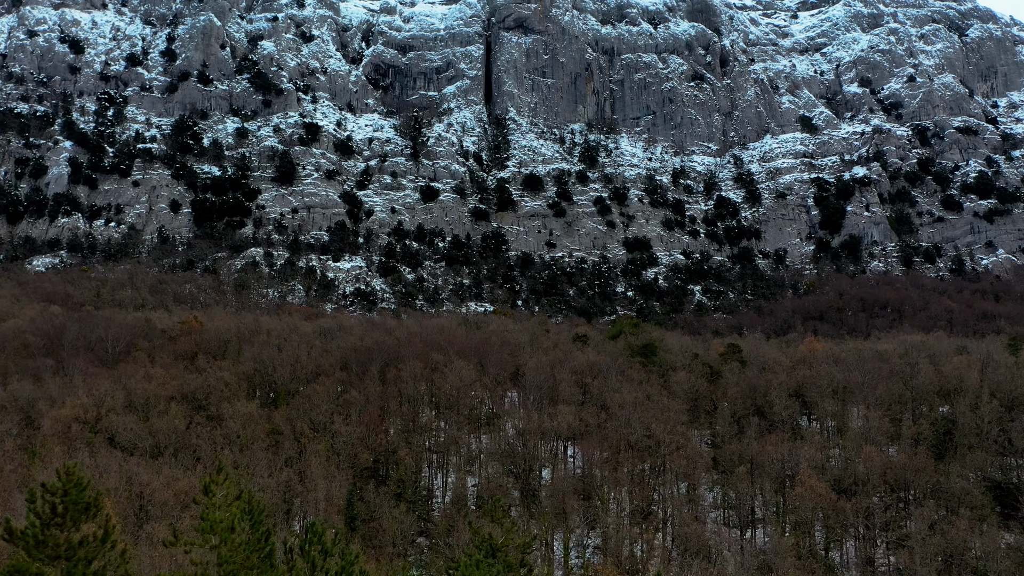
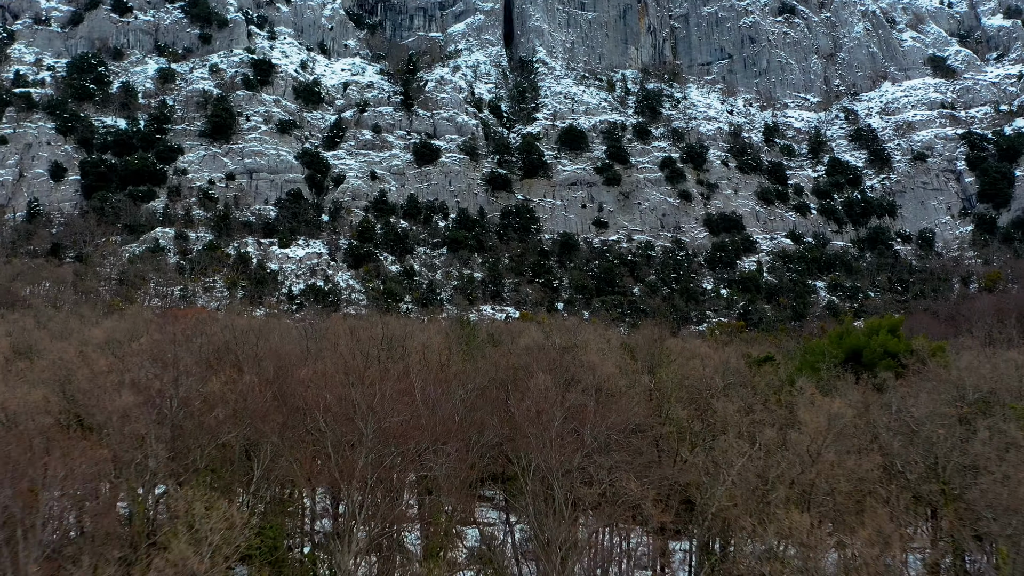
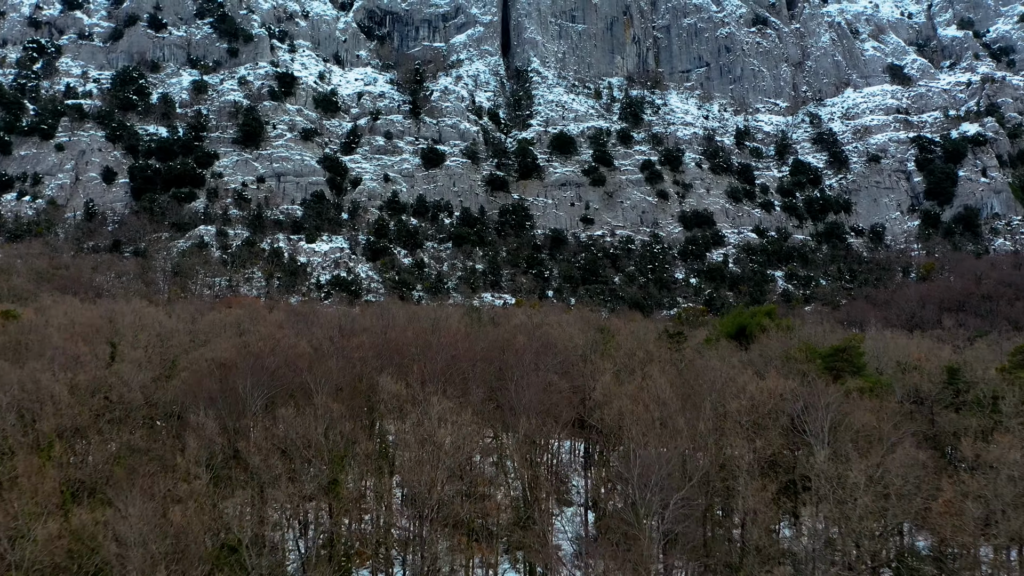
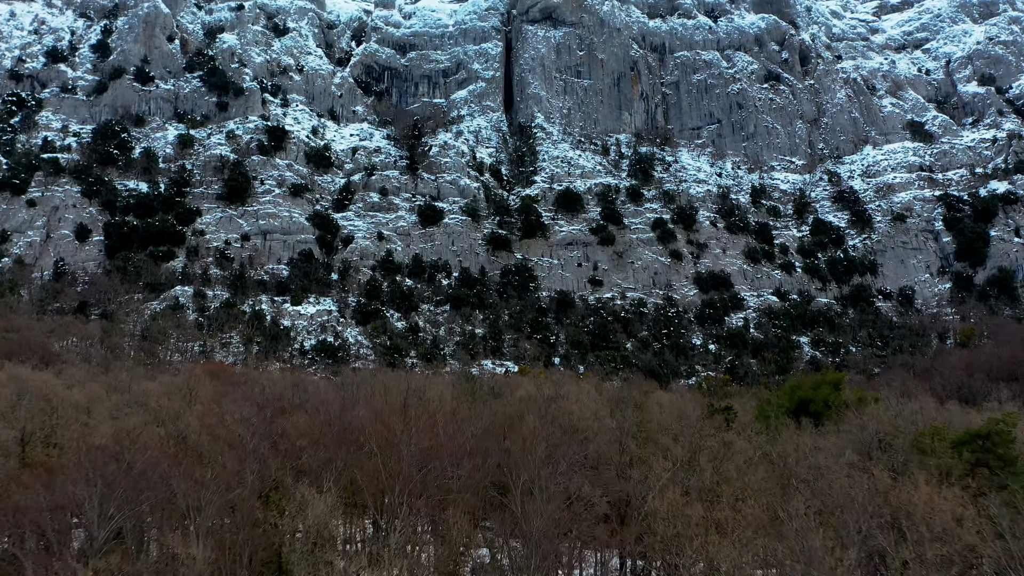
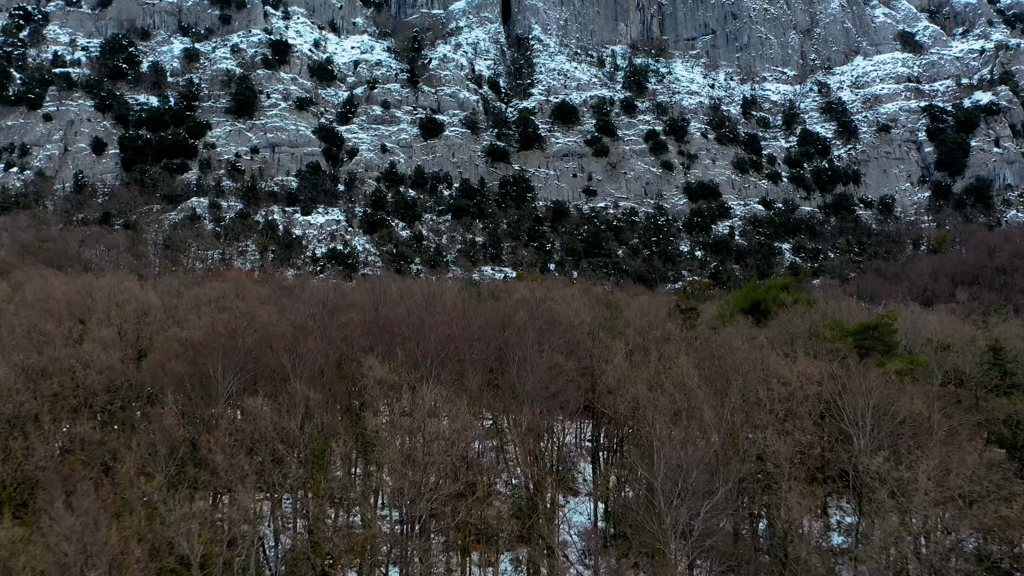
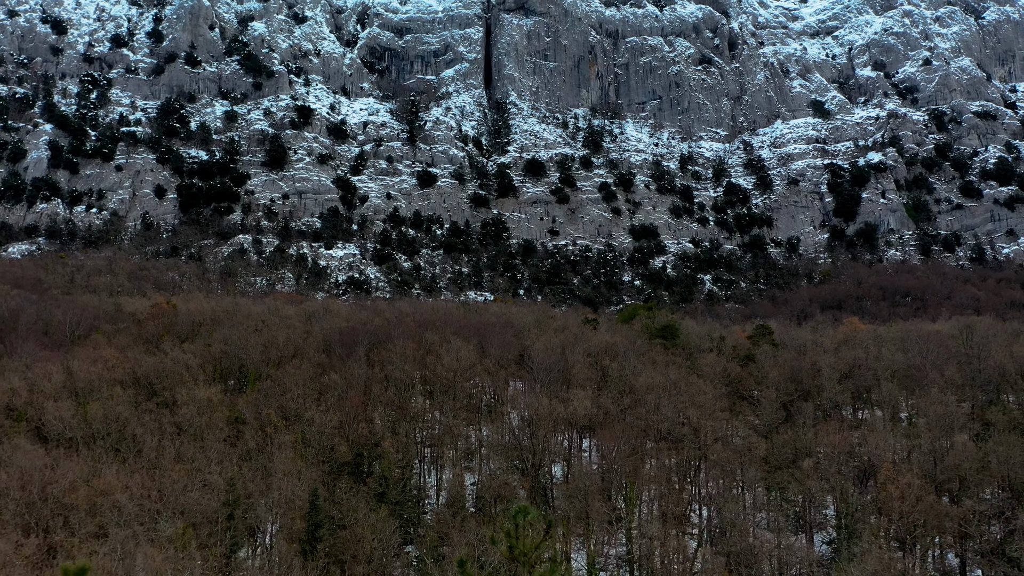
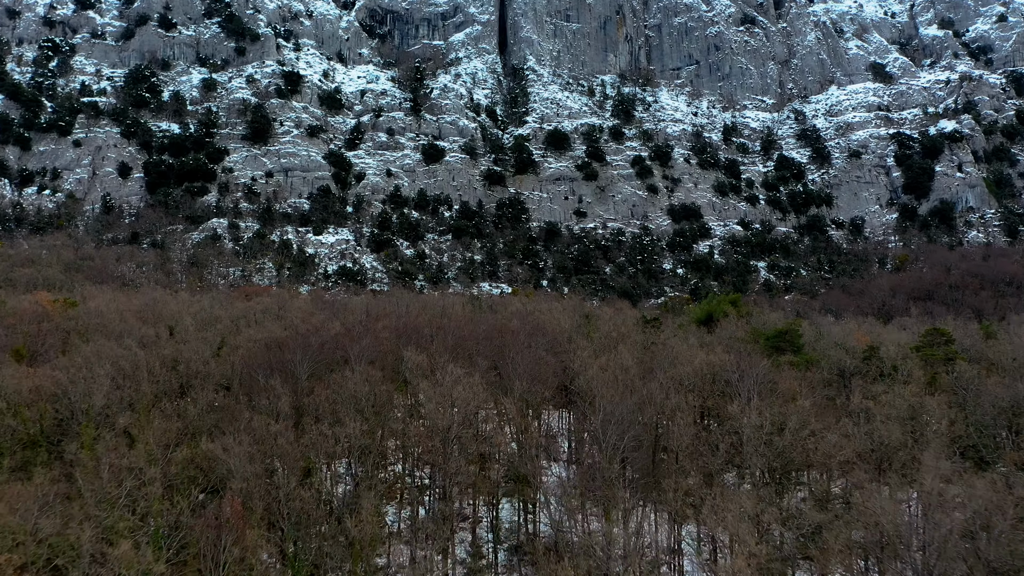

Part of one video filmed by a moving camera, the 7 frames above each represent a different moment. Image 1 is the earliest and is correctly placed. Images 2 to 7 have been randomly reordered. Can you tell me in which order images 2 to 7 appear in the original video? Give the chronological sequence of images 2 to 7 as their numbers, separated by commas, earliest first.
6, 7, 3, 5, 4, 2
